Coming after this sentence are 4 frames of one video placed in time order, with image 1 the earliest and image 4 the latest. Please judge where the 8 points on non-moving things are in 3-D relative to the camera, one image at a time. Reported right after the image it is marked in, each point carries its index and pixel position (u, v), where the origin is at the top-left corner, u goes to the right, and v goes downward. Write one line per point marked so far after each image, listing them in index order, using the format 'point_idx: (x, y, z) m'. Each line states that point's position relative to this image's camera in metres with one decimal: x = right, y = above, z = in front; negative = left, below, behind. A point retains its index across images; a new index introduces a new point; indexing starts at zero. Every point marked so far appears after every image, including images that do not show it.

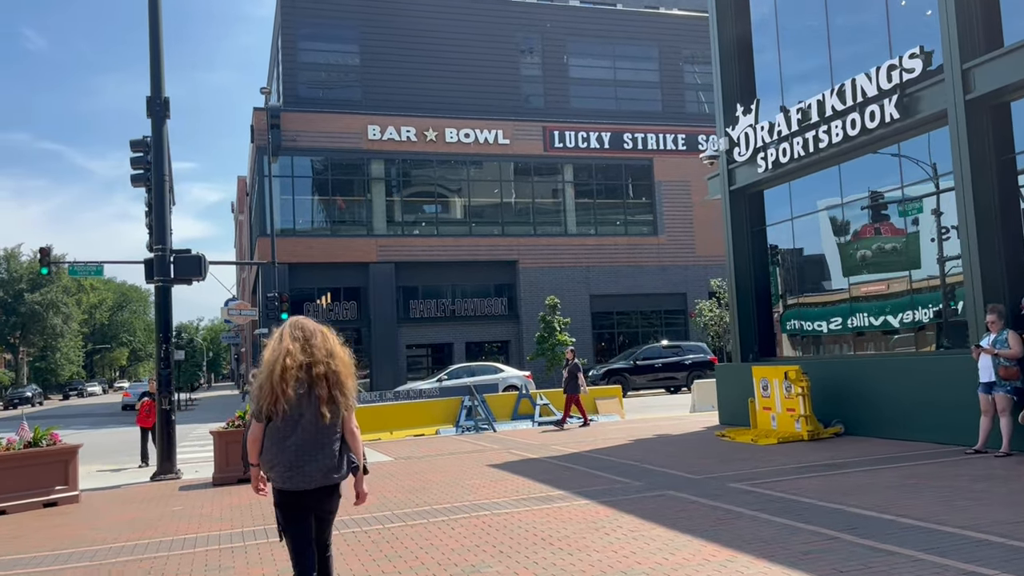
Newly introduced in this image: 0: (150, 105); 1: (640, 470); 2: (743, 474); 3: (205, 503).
0: (-5.5, +2.8, +13.3) m
1: (+1.6, -2.2, +10.6) m
2: (+2.6, -2.1, +9.7) m
3: (-3.6, -2.5, +10.2) m
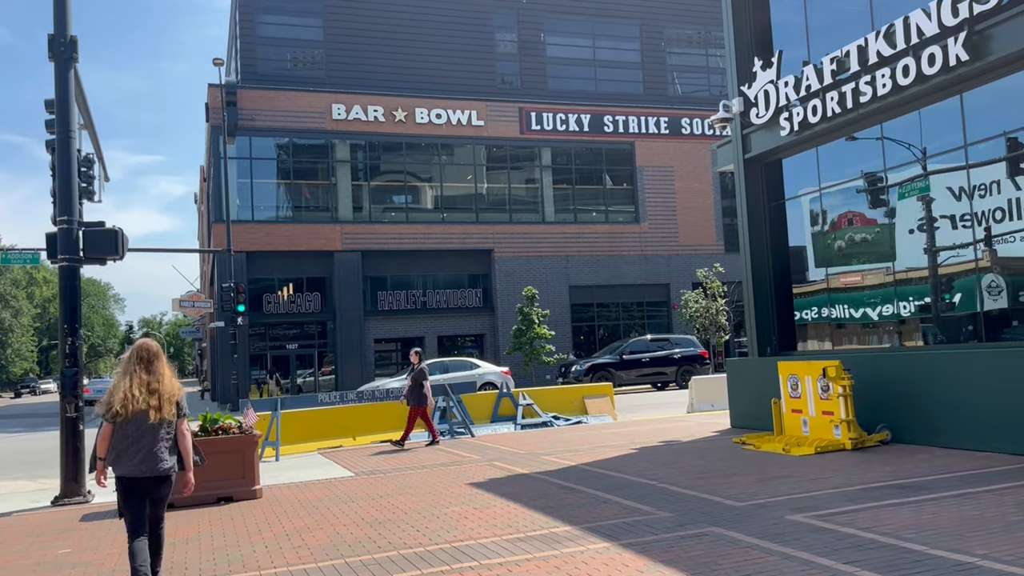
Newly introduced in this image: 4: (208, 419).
0: (-5.7, +3.0, +10.9) m
1: (+1.5, -2.0, +8.5) m
2: (+2.5, -1.9, +7.6) m
3: (-3.7, -2.3, +7.8) m
4: (-3.5, -1.5, +10.1) m
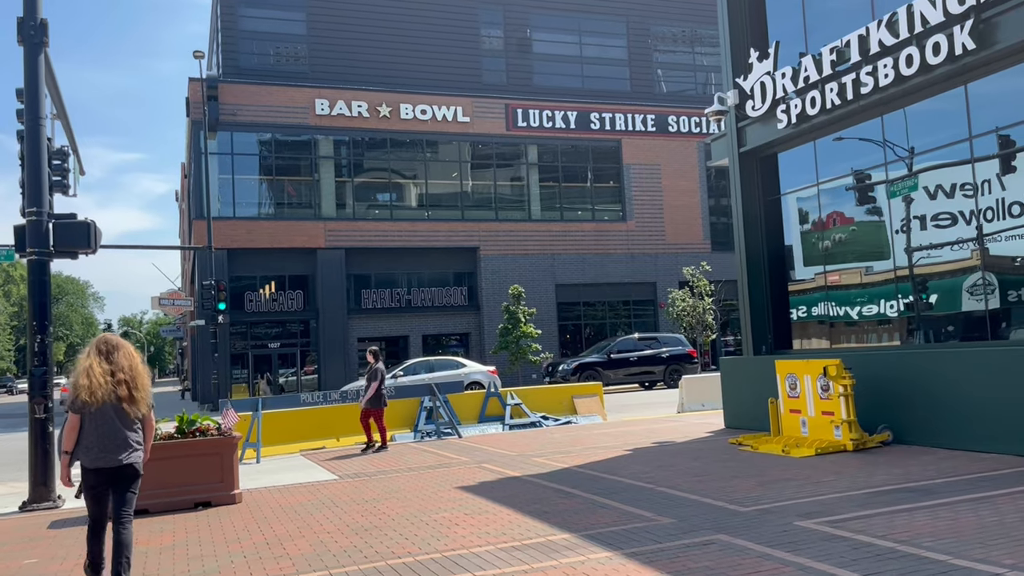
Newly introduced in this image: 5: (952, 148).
0: (-5.8, +3.1, +10.4) m
1: (+1.4, -1.9, +8.1) m
2: (+2.5, -1.8, +7.2) m
3: (-3.7, -2.2, +7.4) m
4: (-3.6, -1.5, +9.6) m
5: (+5.3, +1.7, +10.5) m
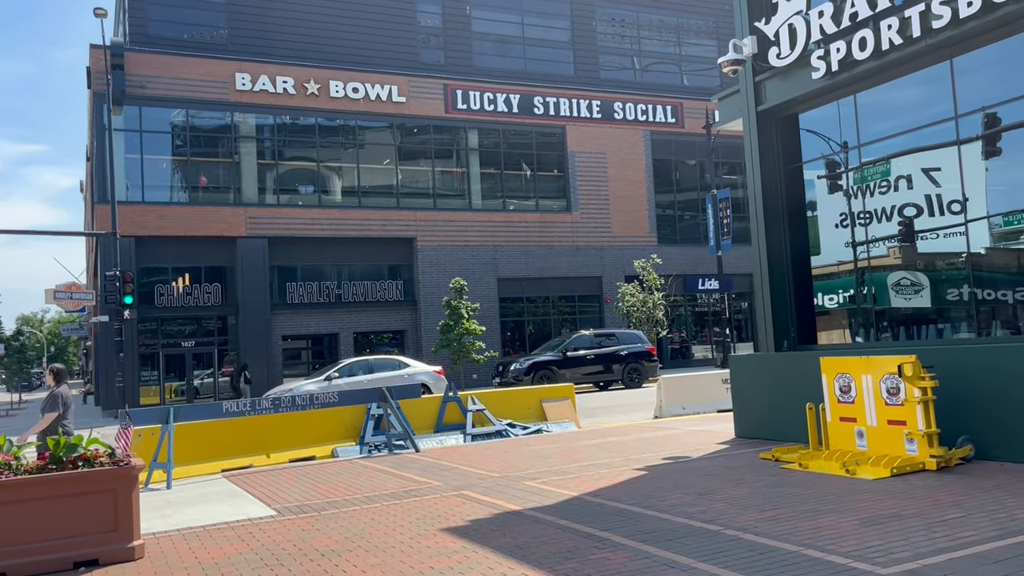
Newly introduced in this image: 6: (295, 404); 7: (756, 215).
0: (-5.8, +3.3, +7.5) m
1: (+1.6, -1.7, +5.8) m
2: (+2.7, -1.6, +5.1) m
3: (-3.5, -2.0, +4.7) m
4: (-3.6, -1.2, +6.9) m
5: (+5.2, +1.9, +8.5) m
6: (-3.3, -1.8, +13.3) m
7: (+3.2, +1.1, +11.5) m
